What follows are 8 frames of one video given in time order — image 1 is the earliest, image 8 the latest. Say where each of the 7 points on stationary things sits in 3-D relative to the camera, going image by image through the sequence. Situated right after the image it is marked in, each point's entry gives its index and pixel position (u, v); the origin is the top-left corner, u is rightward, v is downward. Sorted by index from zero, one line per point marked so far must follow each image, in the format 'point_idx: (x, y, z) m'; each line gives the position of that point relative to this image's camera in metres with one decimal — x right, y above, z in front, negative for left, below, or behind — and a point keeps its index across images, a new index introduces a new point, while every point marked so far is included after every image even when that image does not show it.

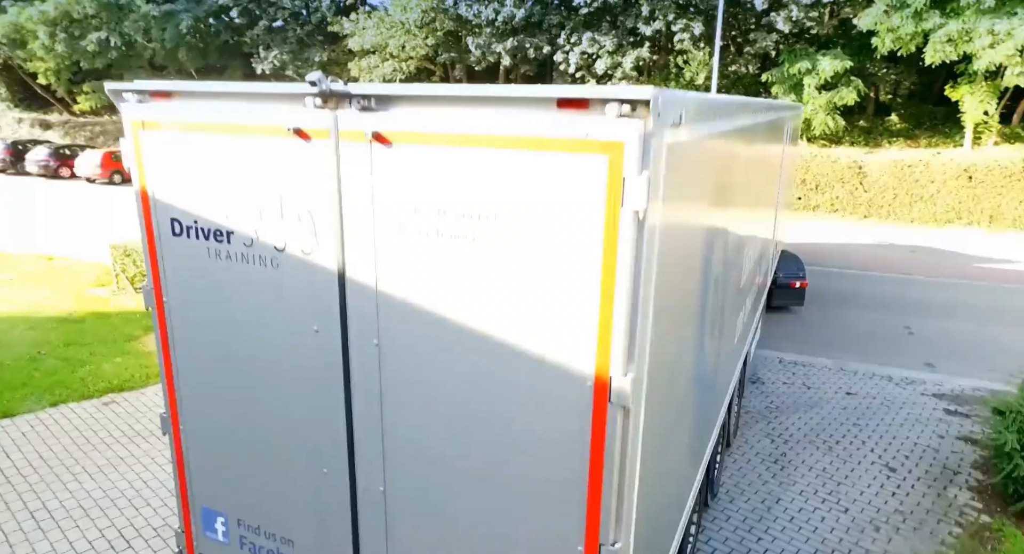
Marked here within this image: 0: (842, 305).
0: (+6.1, -0.5, +12.5) m
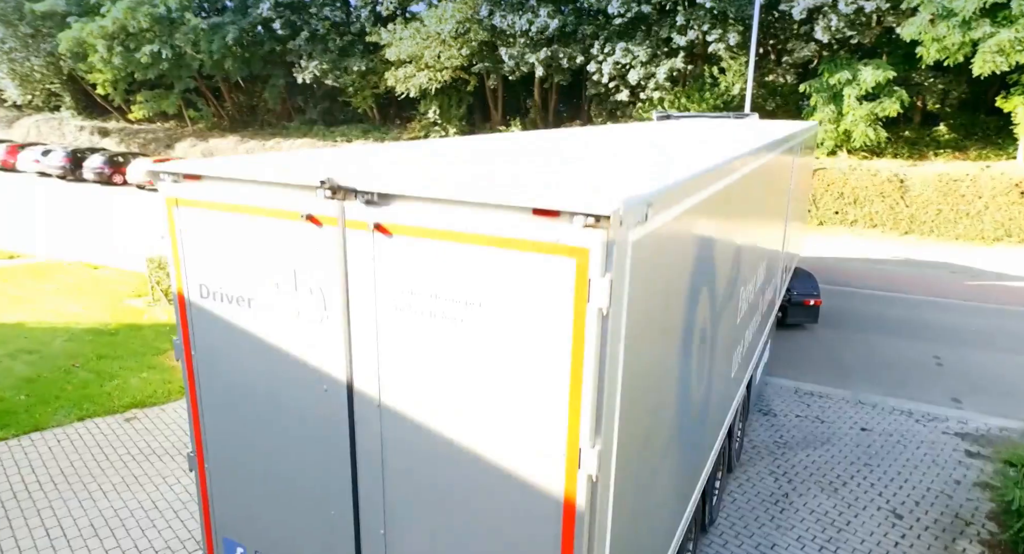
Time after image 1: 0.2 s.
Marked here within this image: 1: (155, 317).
0: (+6.4, -1.0, +12.2) m
1: (-5.6, -0.4, +11.3) m
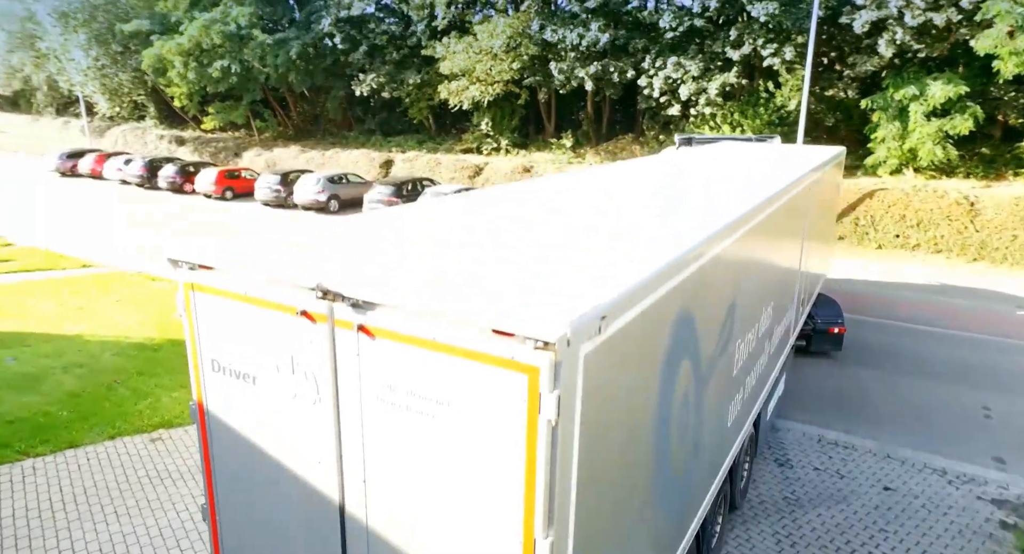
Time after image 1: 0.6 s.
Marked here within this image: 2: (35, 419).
0: (+6.8, -1.6, +11.5) m
1: (-5.2, -0.8, +11.9) m
2: (-5.6, -1.6, +8.3) m
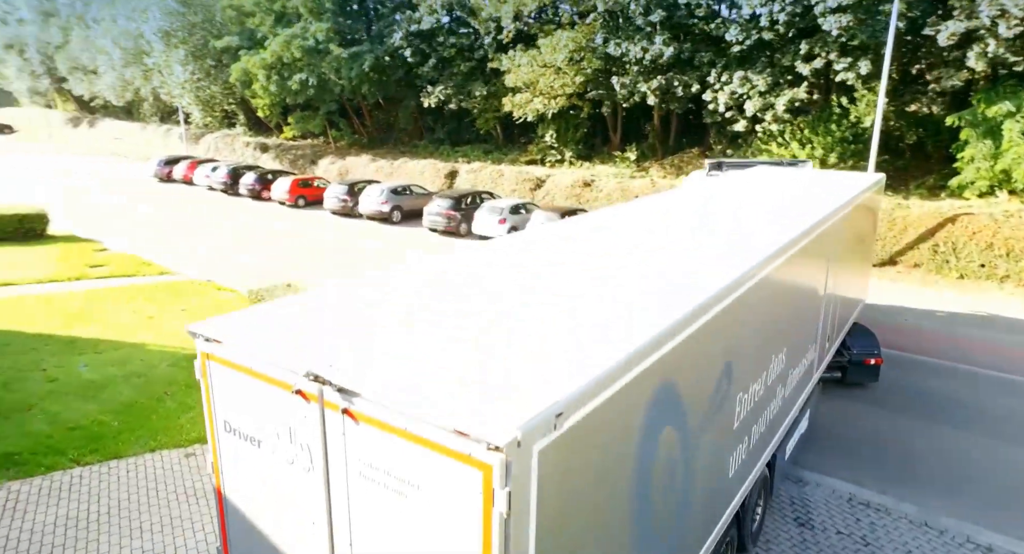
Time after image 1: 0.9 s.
0: (+7.2, -2.3, +10.6) m
1: (-4.6, -1.1, +12.5) m
2: (-5.5, -1.9, +9.0) m
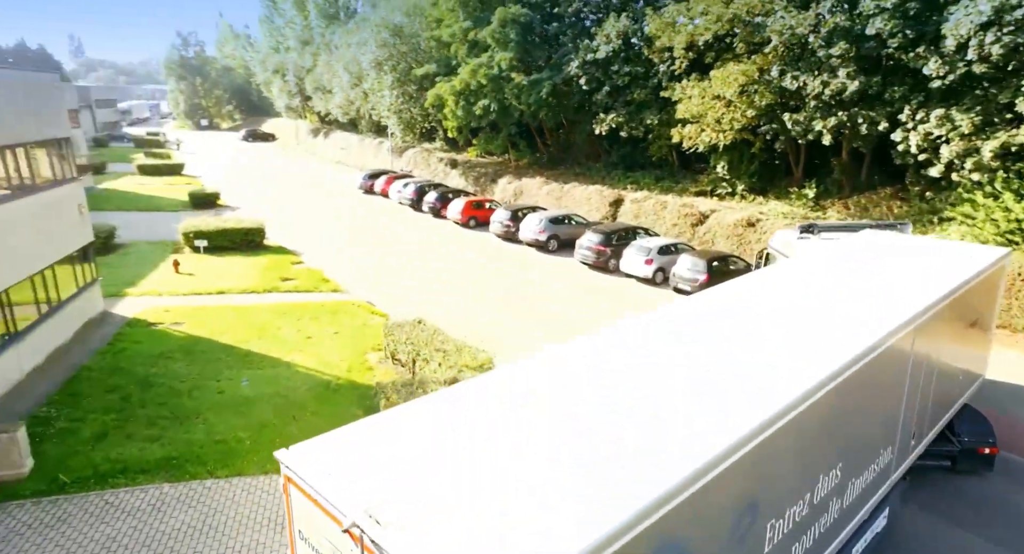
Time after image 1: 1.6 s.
0: (+7.9, -4.1, +8.5) m
1: (-2.6, -1.9, +14.0) m
2: (-4.6, -2.7, +11.0) m
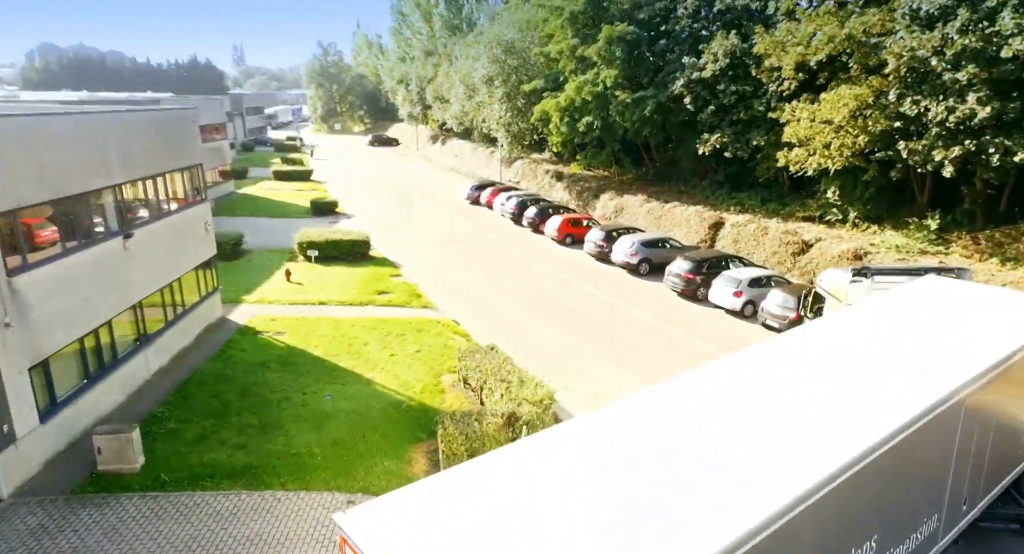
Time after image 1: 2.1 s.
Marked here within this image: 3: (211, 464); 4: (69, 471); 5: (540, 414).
0: (+8.0, -5.3, +7.4) m
1: (-1.2, -2.6, +14.7) m
2: (-3.8, -3.2, +12.1) m
3: (-5.2, -3.2, +11.6) m
4: (-7.3, -3.2, +11.1) m
5: (+0.5, -2.5, +12.7) m
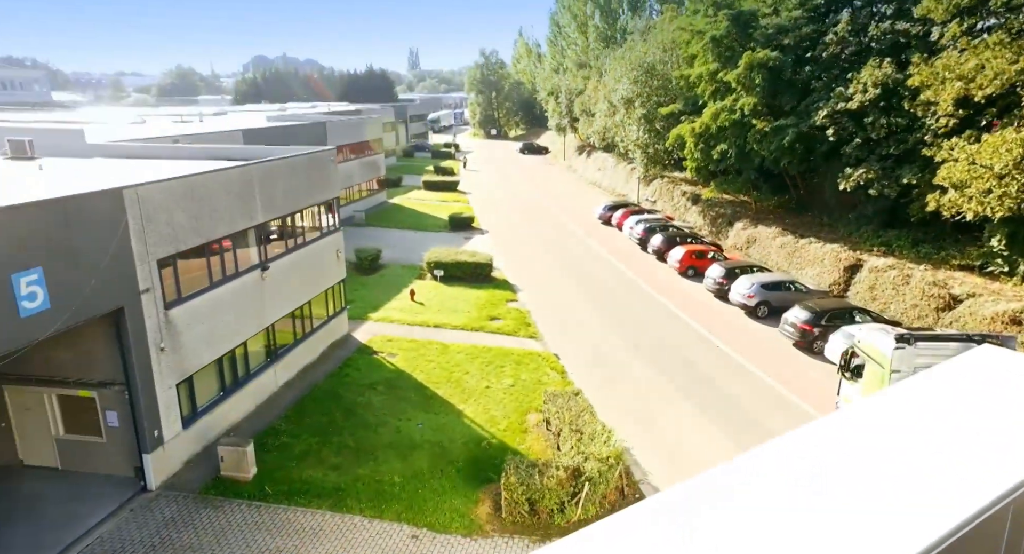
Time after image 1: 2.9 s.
0: (+7.6, -7.1, +6.3) m
1: (+0.6, -3.6, +15.4) m
2: (-2.6, -4.1, +13.6) m
3: (-4.1, -4.0, +13.4) m
4: (-6.2, -3.9, +13.5) m
5: (+1.7, -3.7, +13.1) m
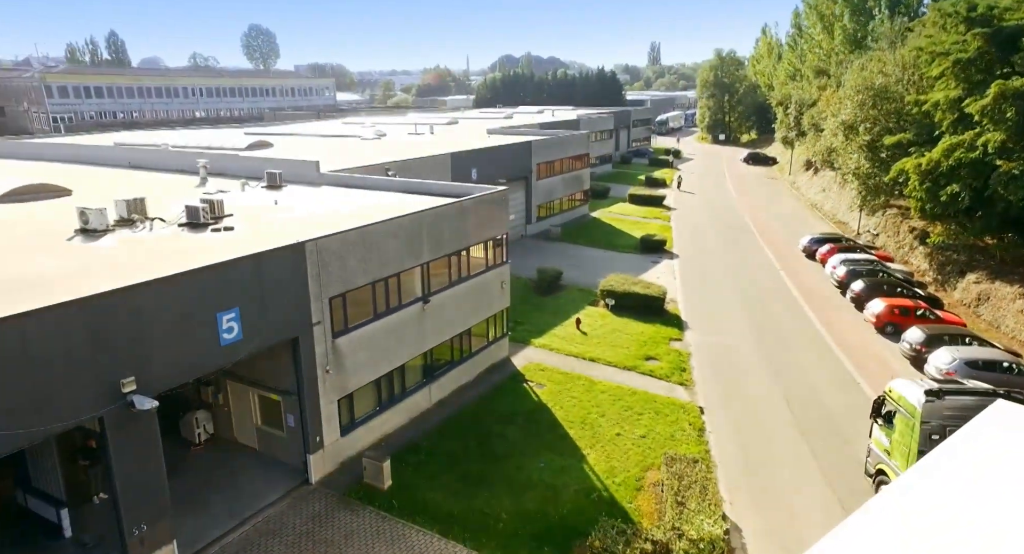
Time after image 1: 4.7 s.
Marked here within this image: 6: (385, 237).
0: (+6.1, -9.4, +4.8) m
1: (+3.2, -5.1, +15.7) m
2: (-0.5, -5.3, +15.1) m
3: (-1.9, -5.1, +15.4) m
4: (-3.9, -4.8, +16.2) m
5: (+3.4, -5.4, +13.0) m
6: (-3.2, +1.0, +16.8) m
